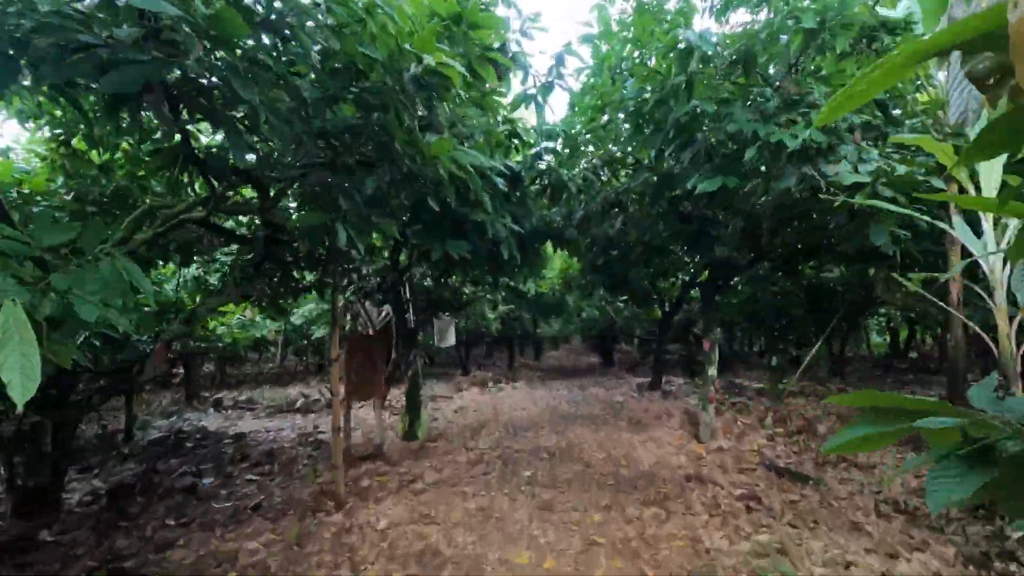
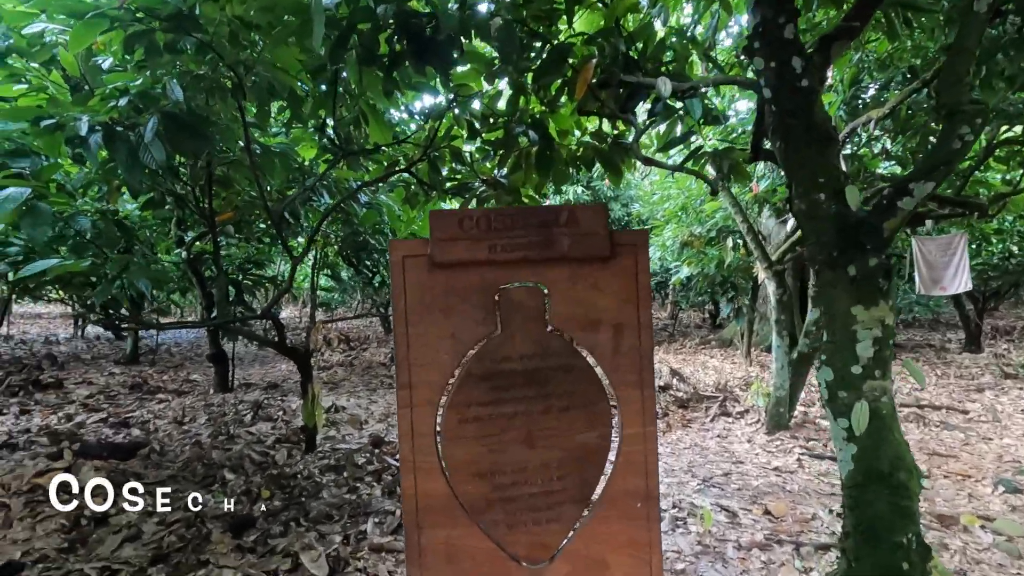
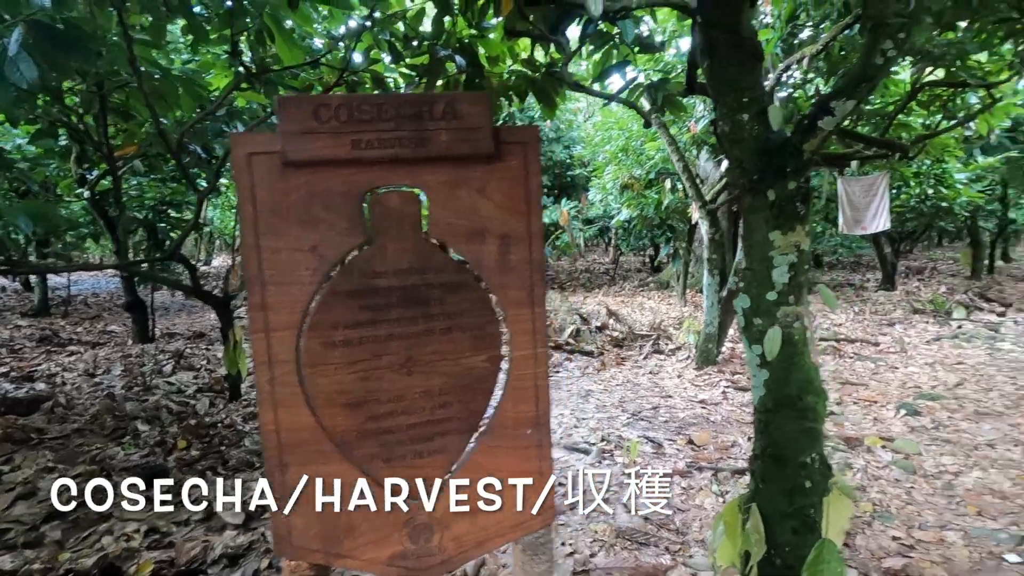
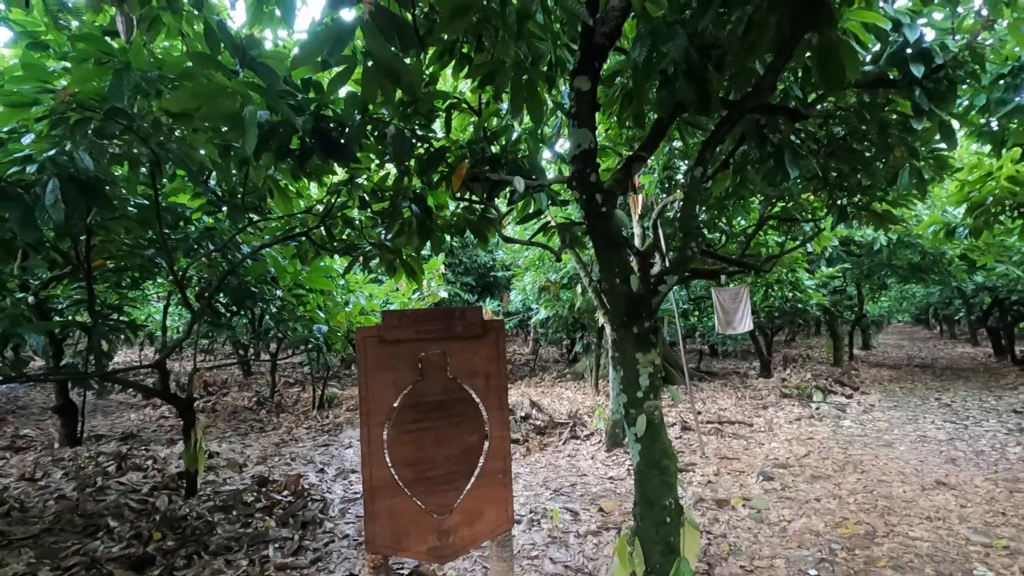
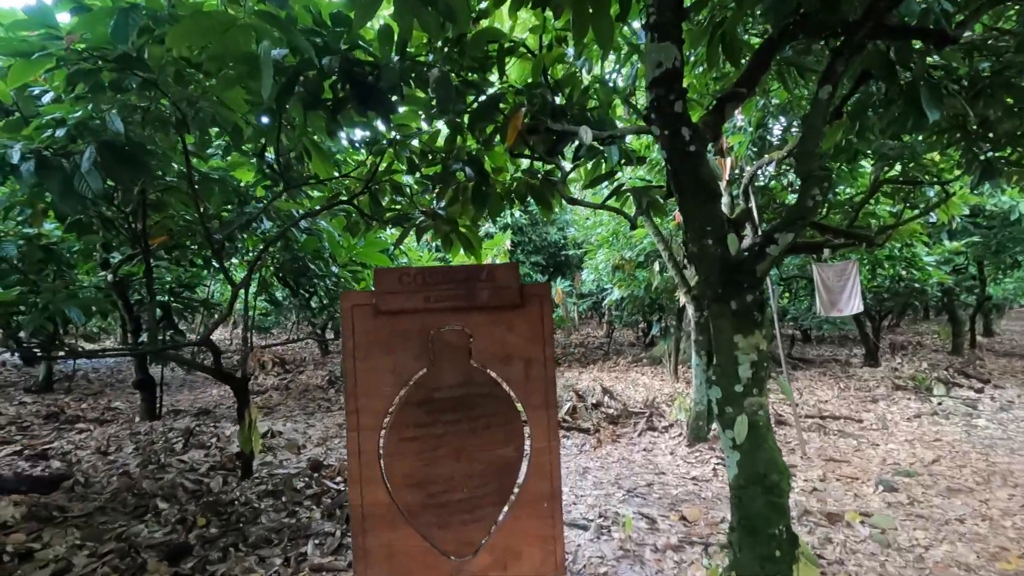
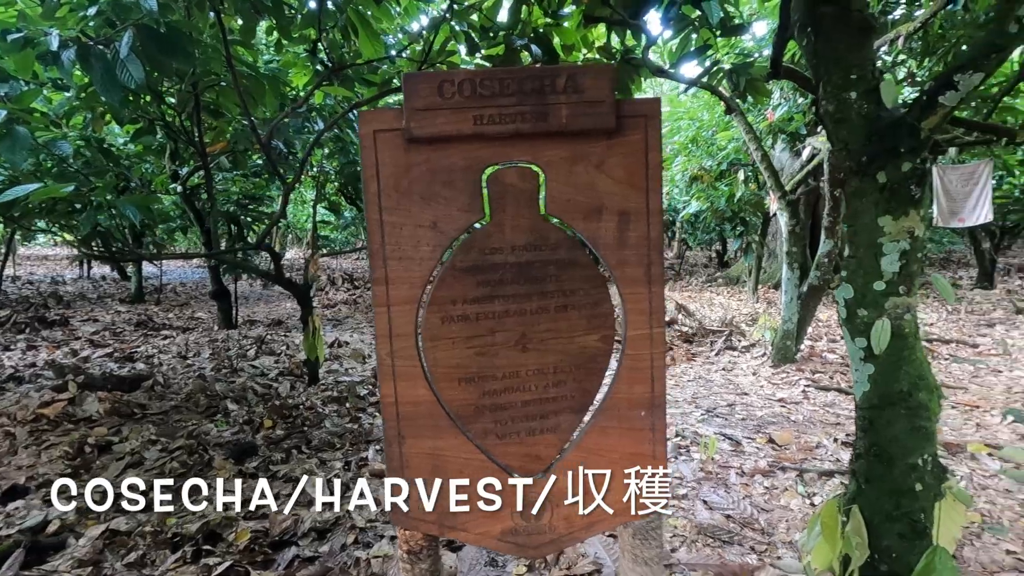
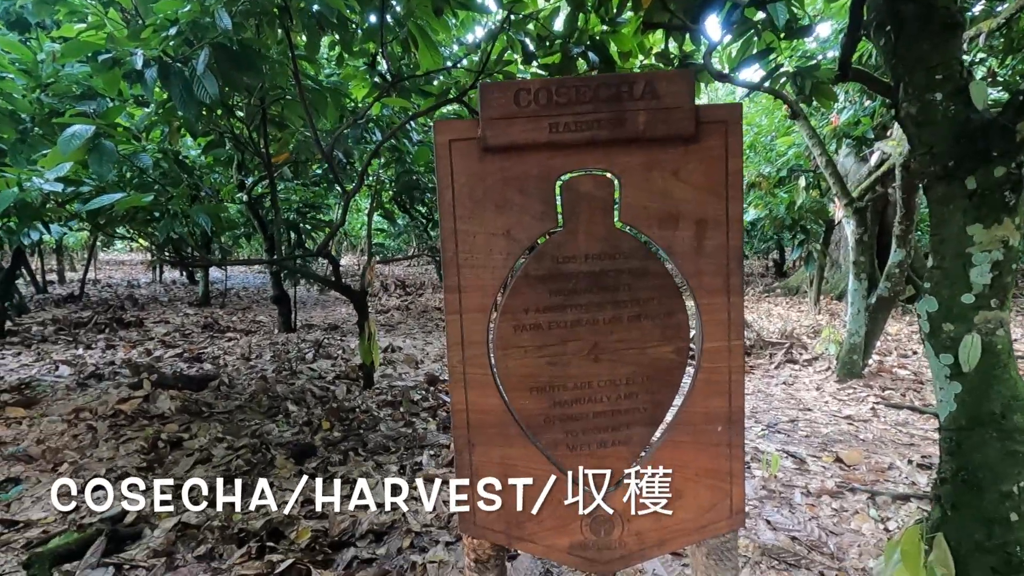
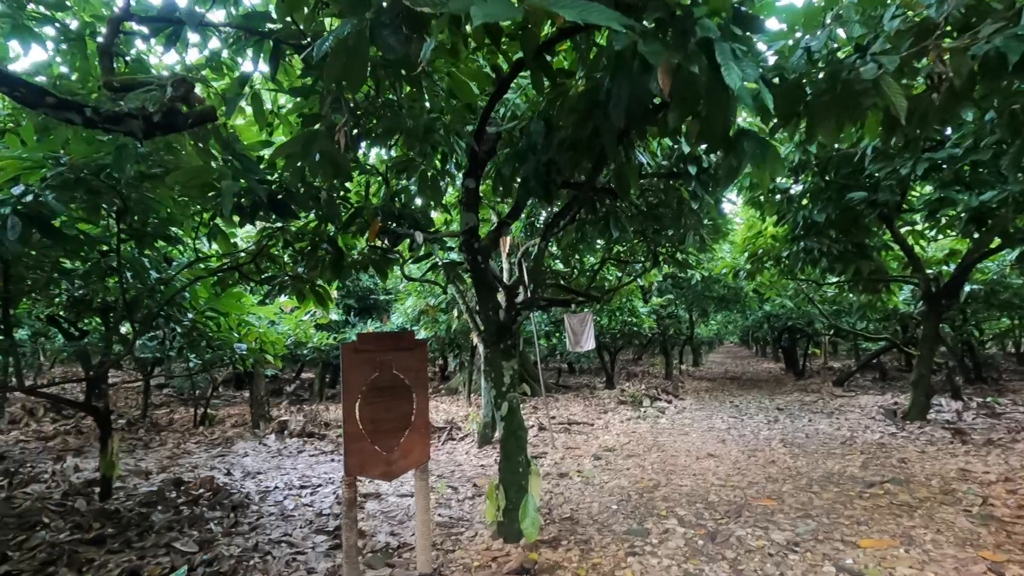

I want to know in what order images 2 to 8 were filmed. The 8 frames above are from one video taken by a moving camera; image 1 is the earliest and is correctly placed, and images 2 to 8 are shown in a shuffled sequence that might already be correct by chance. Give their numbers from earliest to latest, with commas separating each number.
8, 4, 5, 2, 7, 6, 3
